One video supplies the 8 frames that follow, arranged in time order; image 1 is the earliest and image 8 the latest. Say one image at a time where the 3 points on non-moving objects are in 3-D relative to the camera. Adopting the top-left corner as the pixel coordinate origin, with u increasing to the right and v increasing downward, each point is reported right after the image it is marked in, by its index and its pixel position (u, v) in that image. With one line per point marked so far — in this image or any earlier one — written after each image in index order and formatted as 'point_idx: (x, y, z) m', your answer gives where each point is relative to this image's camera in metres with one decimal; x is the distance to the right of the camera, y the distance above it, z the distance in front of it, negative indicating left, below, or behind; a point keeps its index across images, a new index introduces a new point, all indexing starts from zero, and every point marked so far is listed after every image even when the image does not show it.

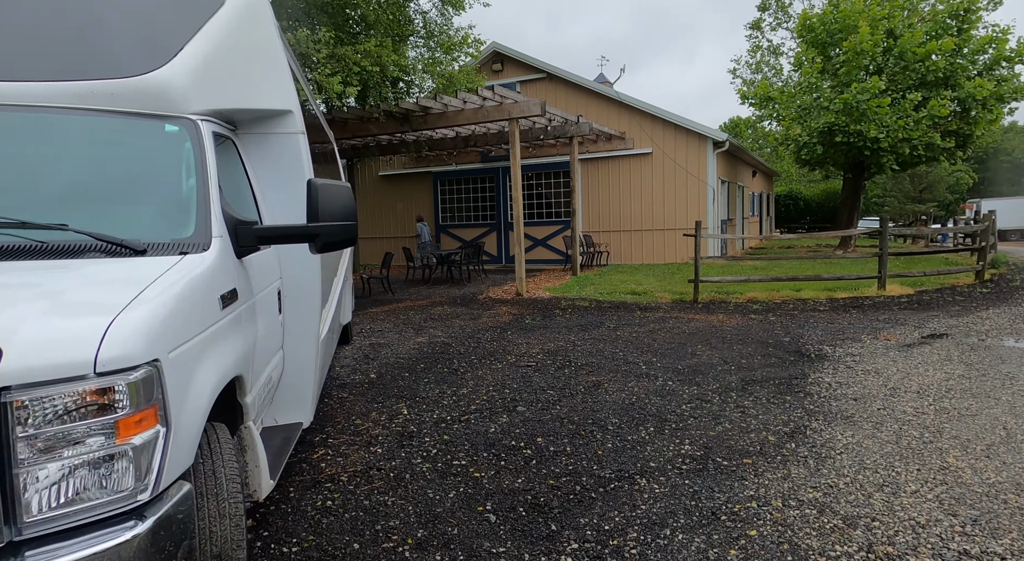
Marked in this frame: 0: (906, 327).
0: (+4.1, -0.6, +7.5) m
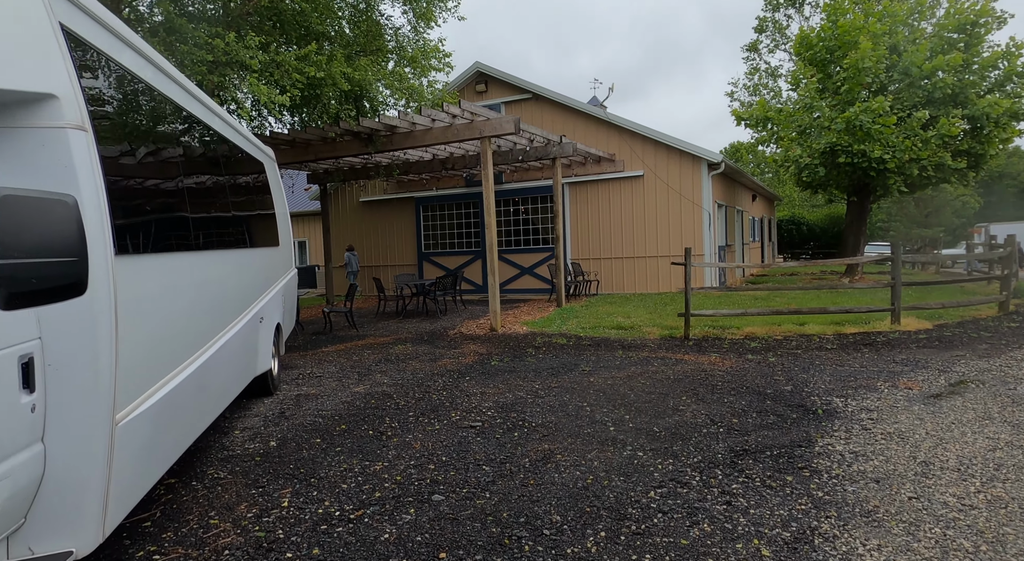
0: (+3.7, -0.9, +6.4) m
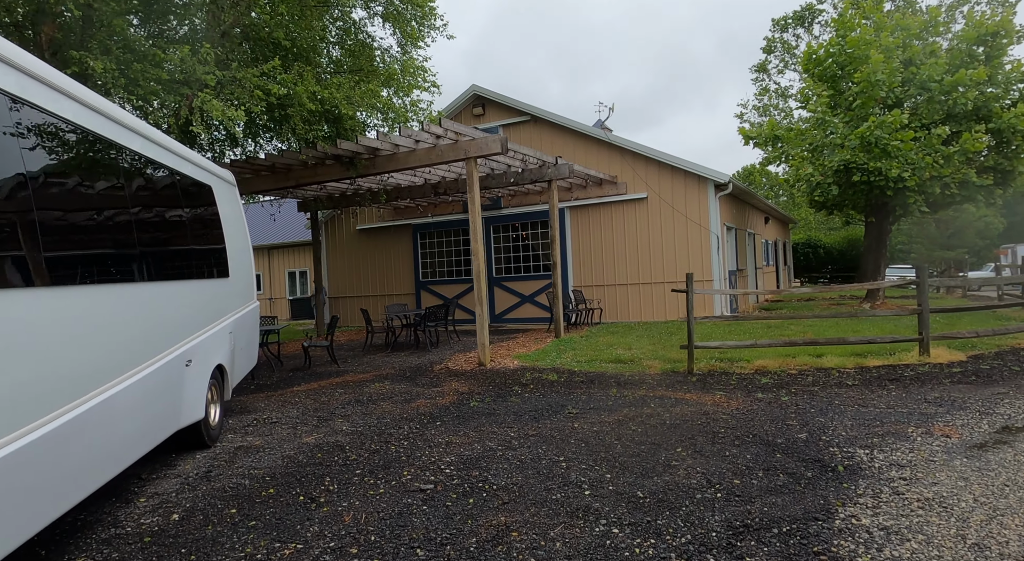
0: (+3.5, -1.1, +5.6) m
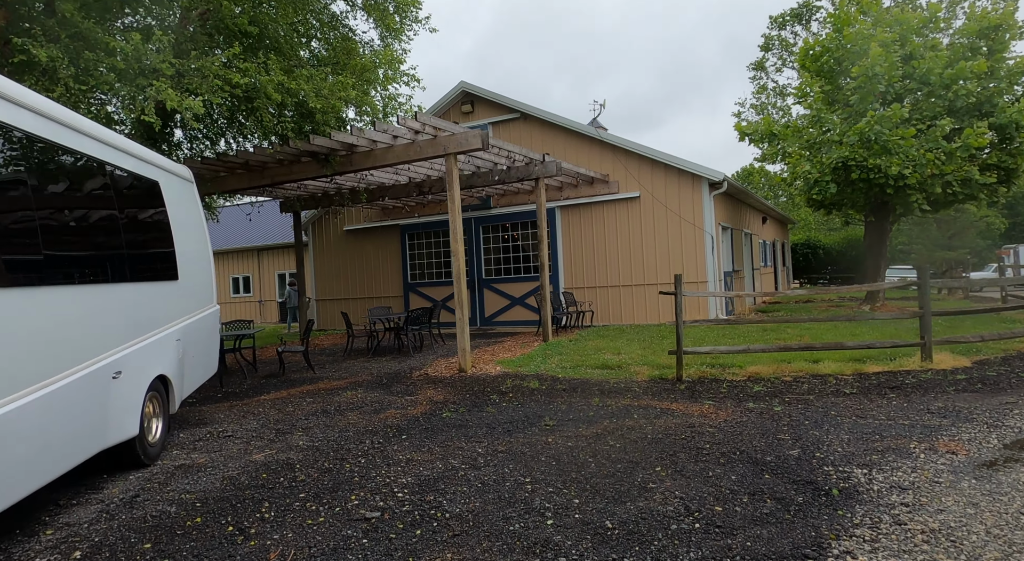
0: (+3.3, -1.1, +5.1) m
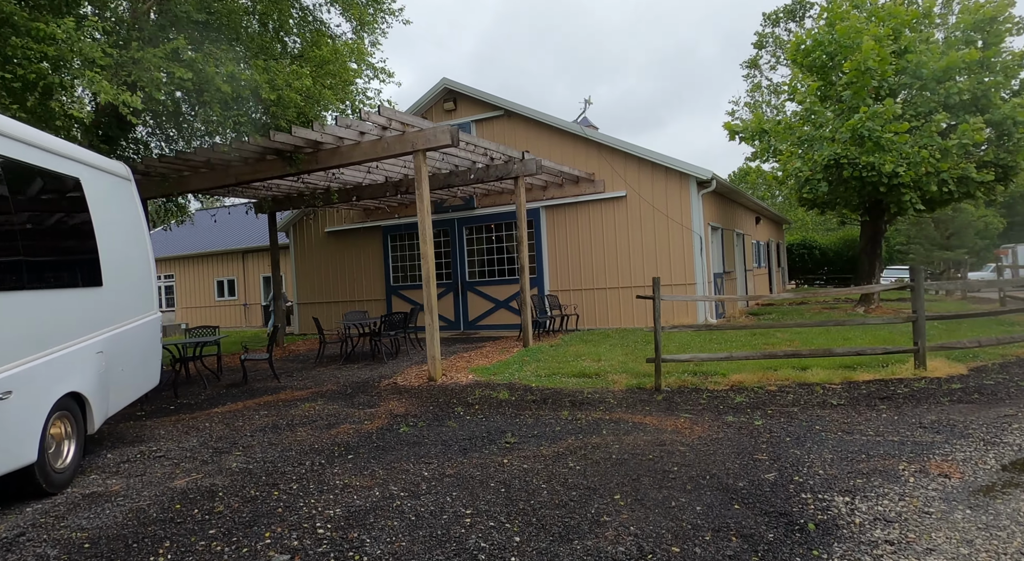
0: (+2.9, -1.1, +4.7) m
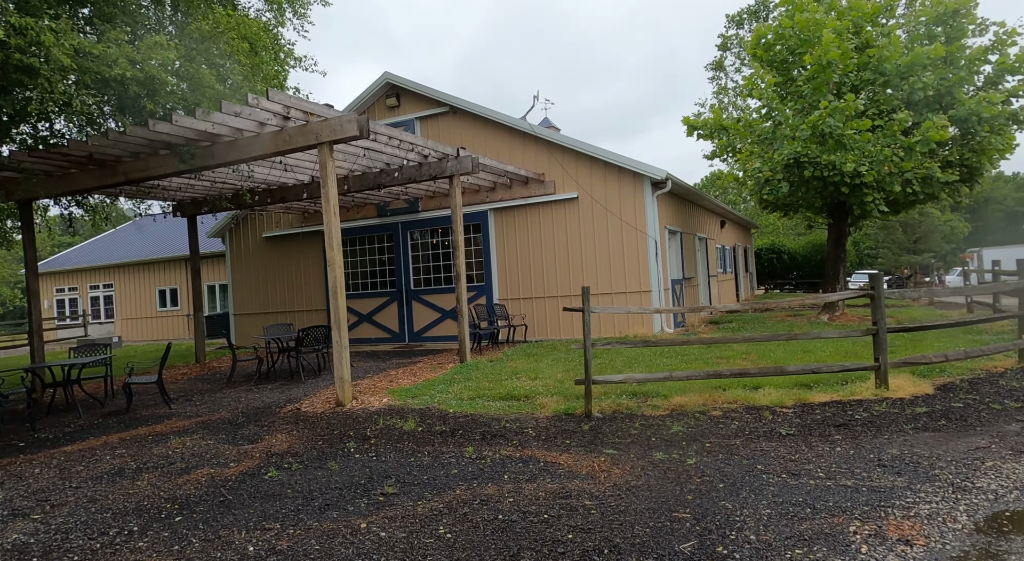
0: (+2.2, -1.2, +3.8) m
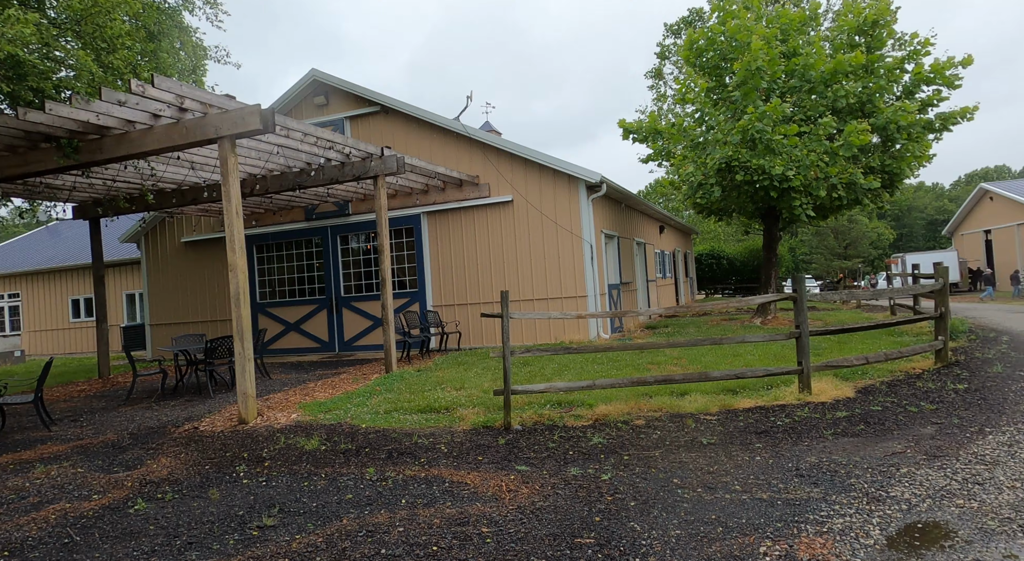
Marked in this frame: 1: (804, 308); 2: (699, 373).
0: (+1.7, -1.2, +3.5) m
1: (+2.7, -0.3, +6.6) m
2: (+1.7, -0.9, +6.7) m
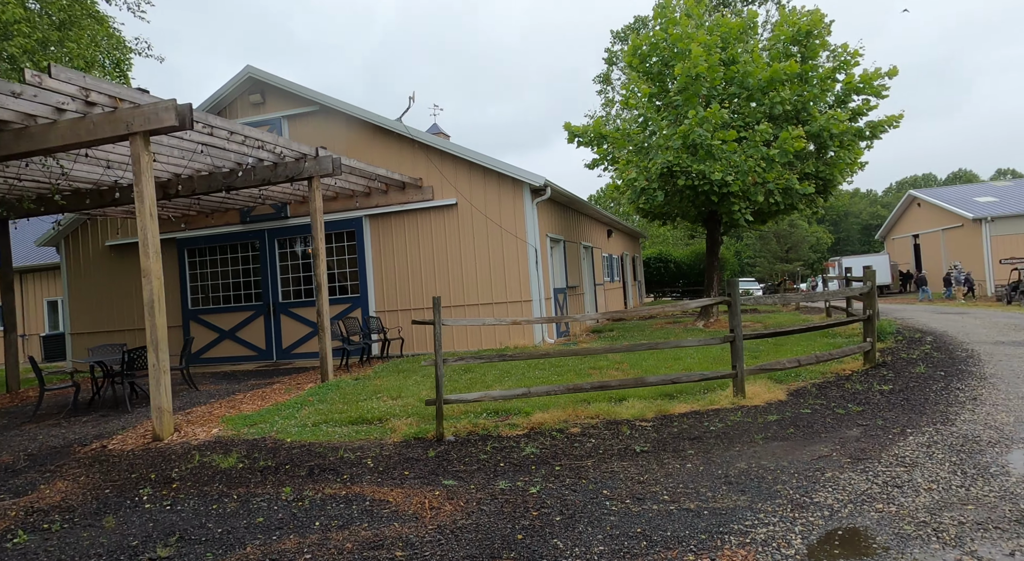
0: (+1.3, -1.2, +3.4) m
1: (+2.1, -0.3, +6.5) m
2: (+1.1, -0.9, +6.6) m
